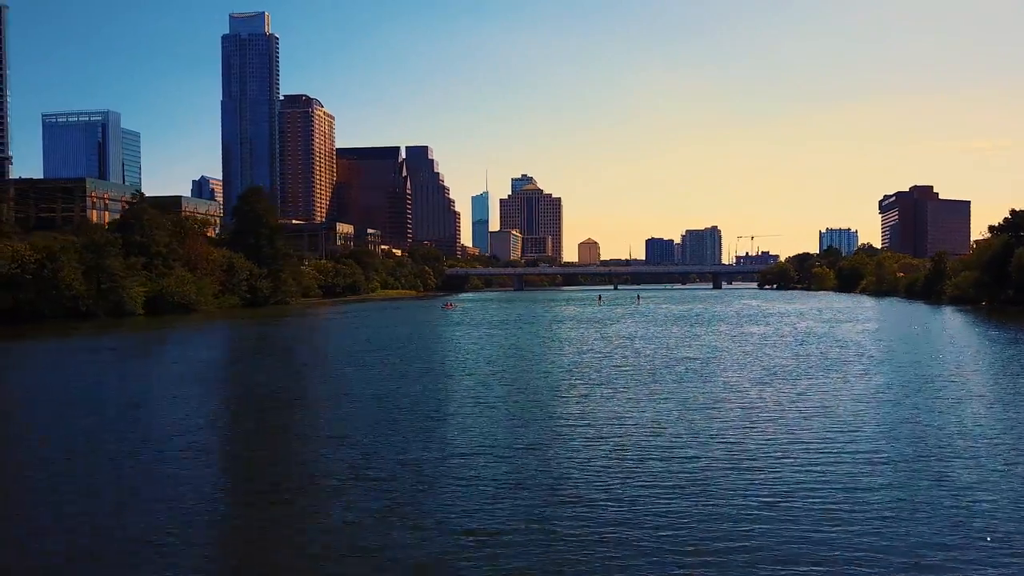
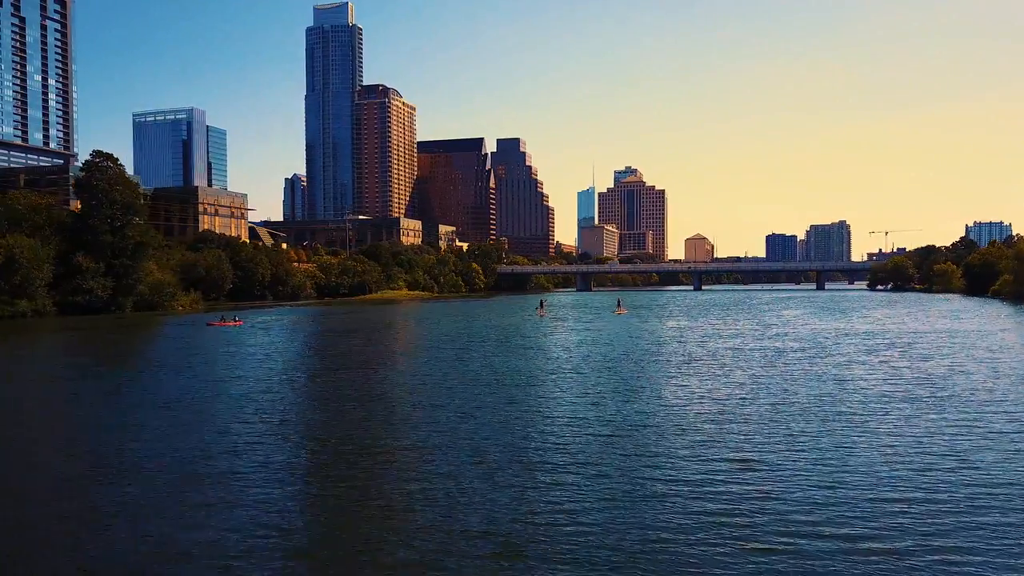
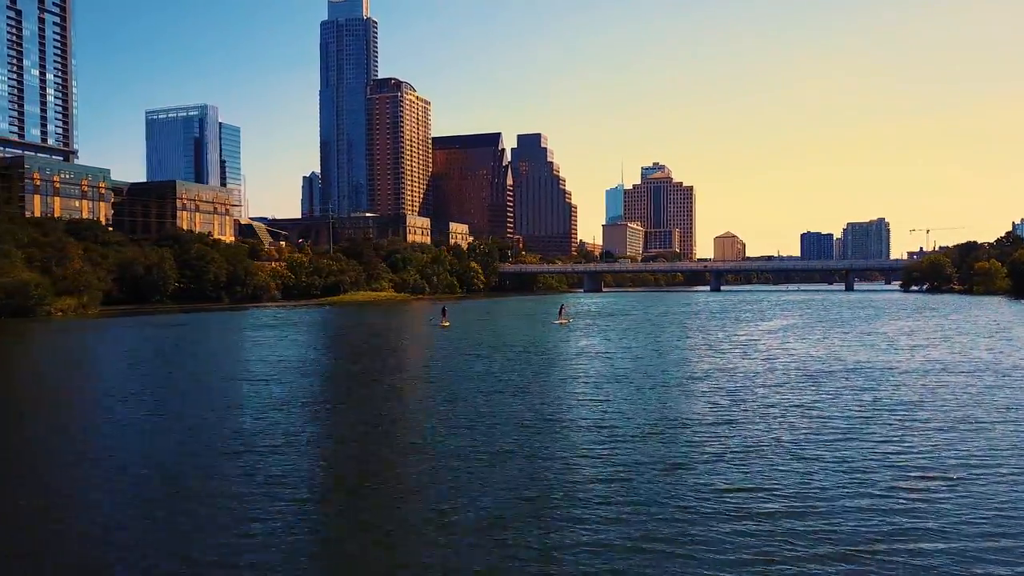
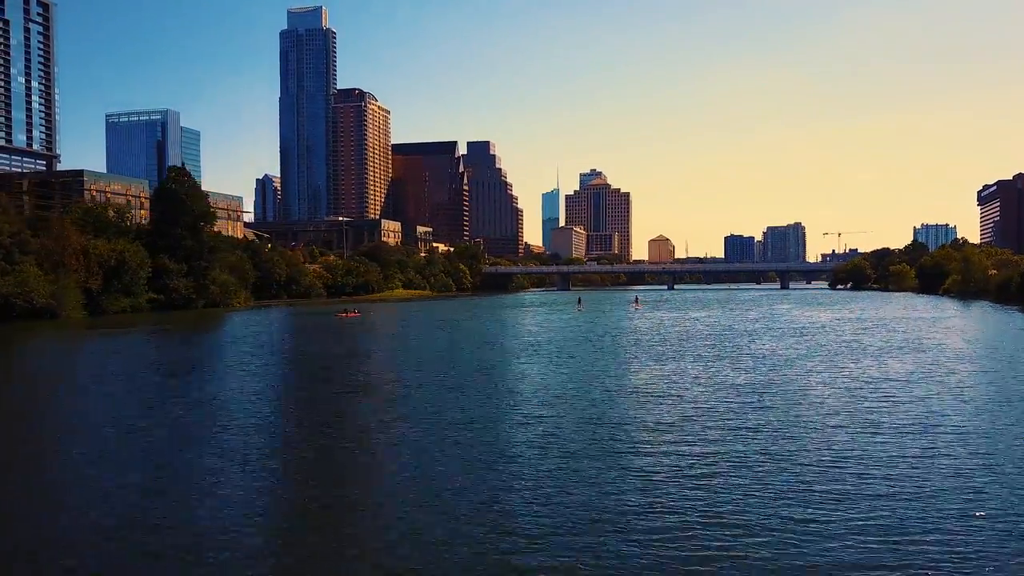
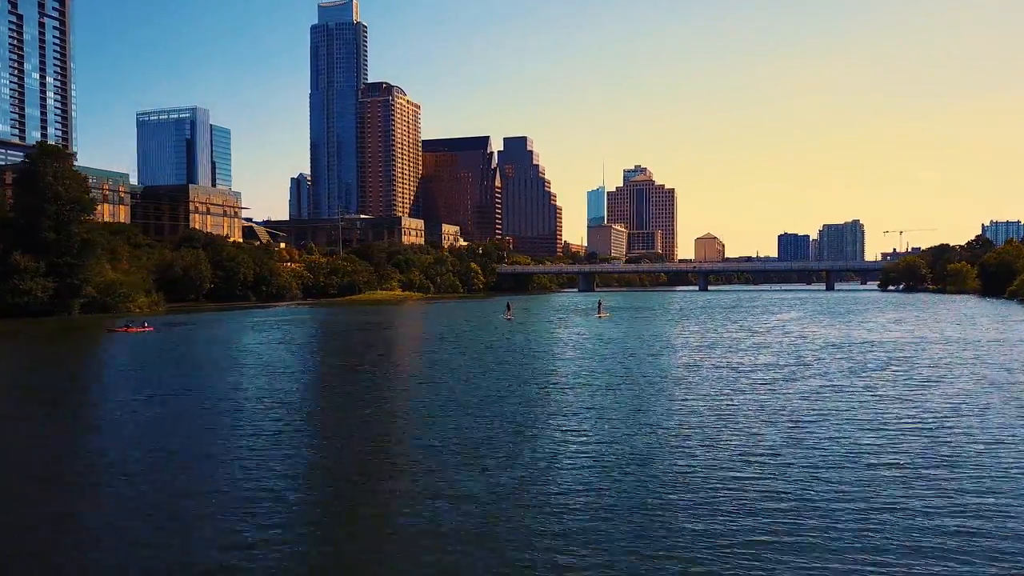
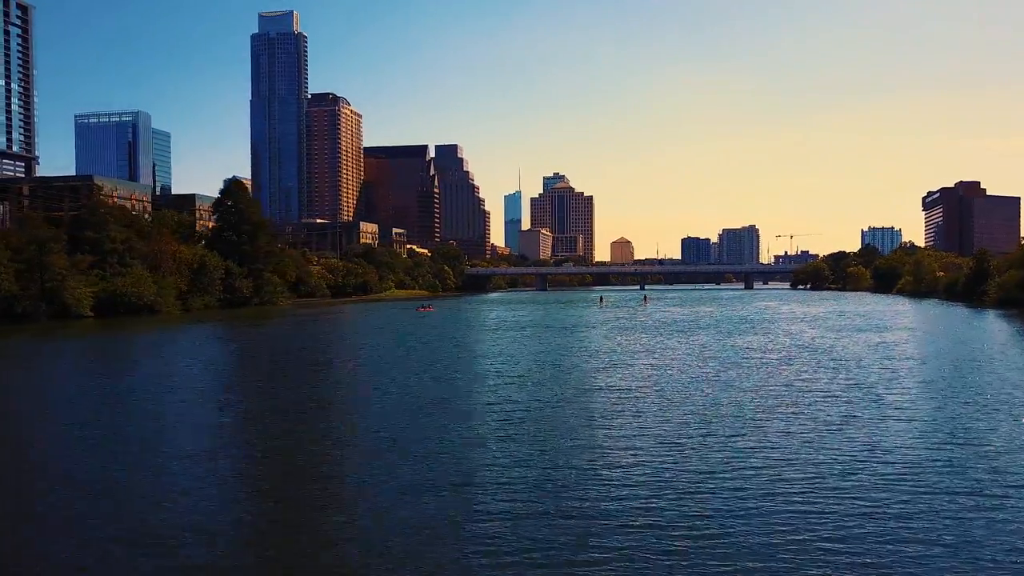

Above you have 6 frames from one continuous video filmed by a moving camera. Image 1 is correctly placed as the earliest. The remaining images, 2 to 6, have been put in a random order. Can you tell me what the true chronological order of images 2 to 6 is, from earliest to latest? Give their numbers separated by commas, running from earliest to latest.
6, 4, 2, 5, 3
